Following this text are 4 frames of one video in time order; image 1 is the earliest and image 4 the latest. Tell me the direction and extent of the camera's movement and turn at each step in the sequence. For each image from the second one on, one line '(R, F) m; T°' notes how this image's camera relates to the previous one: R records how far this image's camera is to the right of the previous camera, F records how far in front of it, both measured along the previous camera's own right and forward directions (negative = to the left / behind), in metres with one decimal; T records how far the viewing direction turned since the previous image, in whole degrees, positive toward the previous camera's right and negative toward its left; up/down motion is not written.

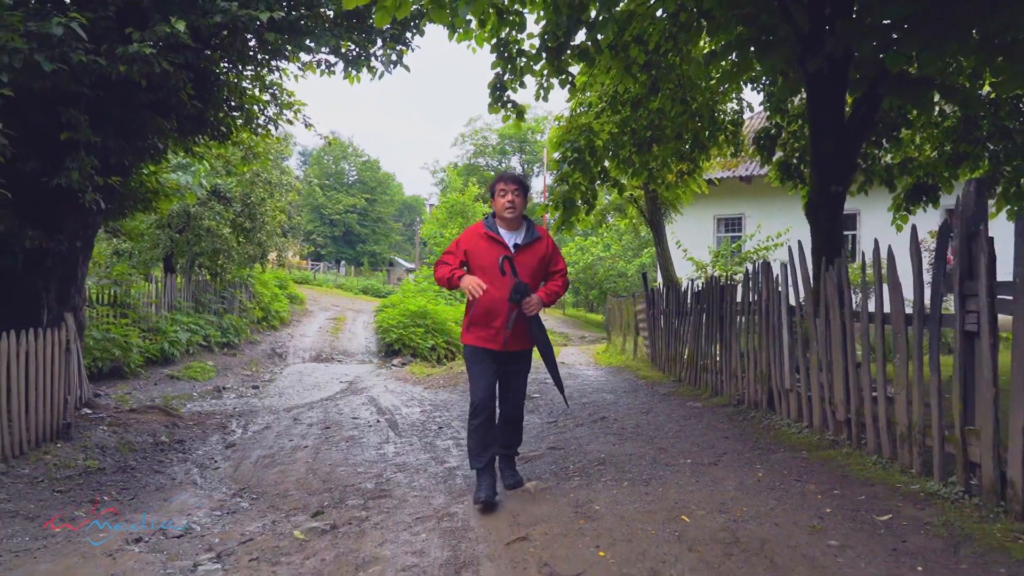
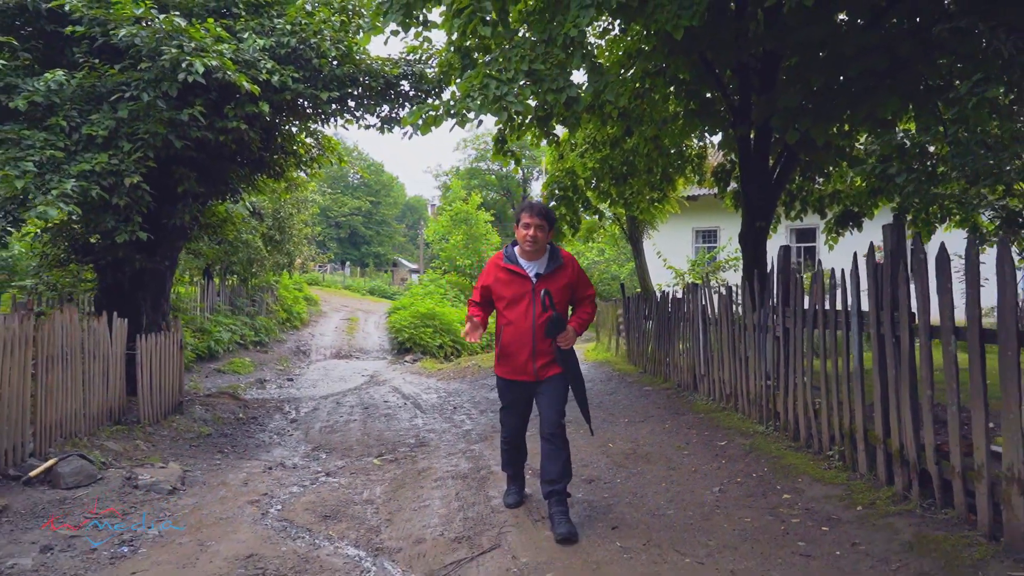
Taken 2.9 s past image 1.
(0.0, -2.0) m; 0°
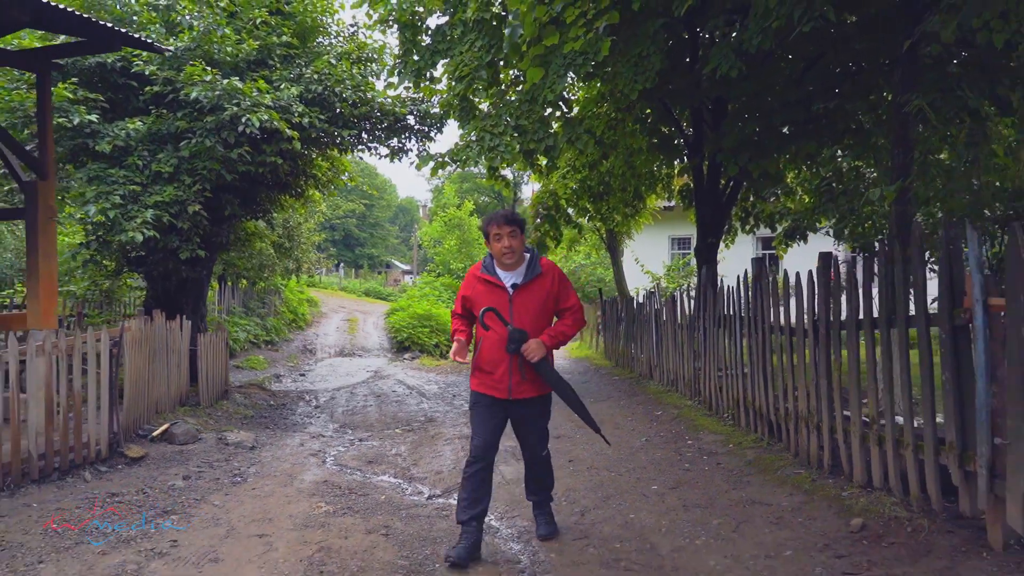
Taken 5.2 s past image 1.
(0.0, -1.6) m; +1°
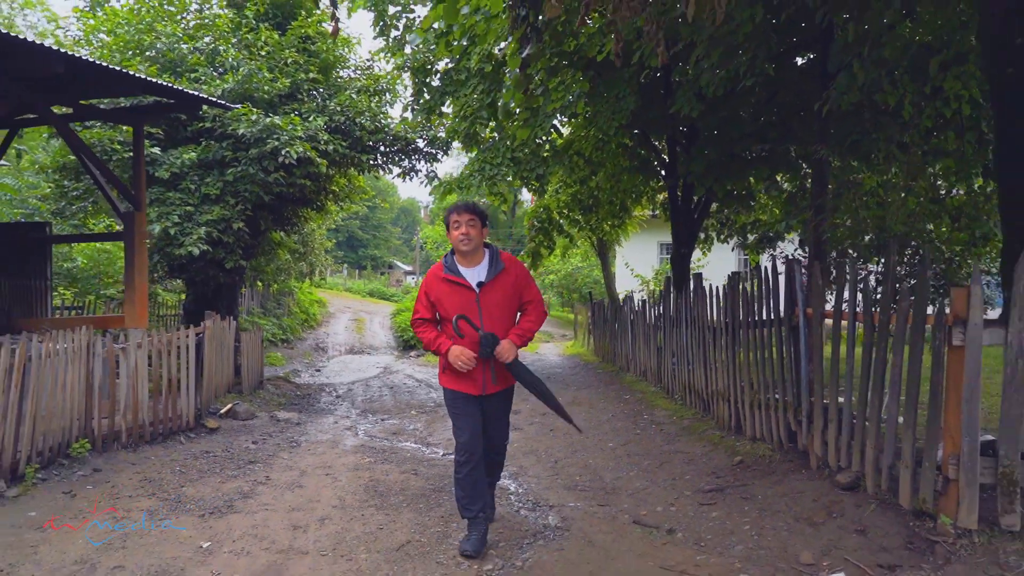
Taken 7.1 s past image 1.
(+0.1, -1.4) m; 0°
